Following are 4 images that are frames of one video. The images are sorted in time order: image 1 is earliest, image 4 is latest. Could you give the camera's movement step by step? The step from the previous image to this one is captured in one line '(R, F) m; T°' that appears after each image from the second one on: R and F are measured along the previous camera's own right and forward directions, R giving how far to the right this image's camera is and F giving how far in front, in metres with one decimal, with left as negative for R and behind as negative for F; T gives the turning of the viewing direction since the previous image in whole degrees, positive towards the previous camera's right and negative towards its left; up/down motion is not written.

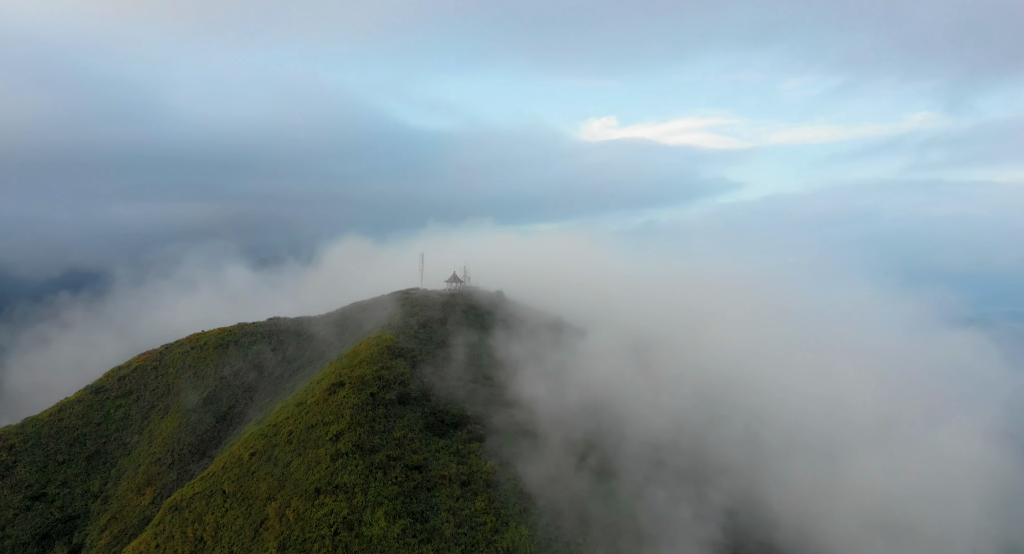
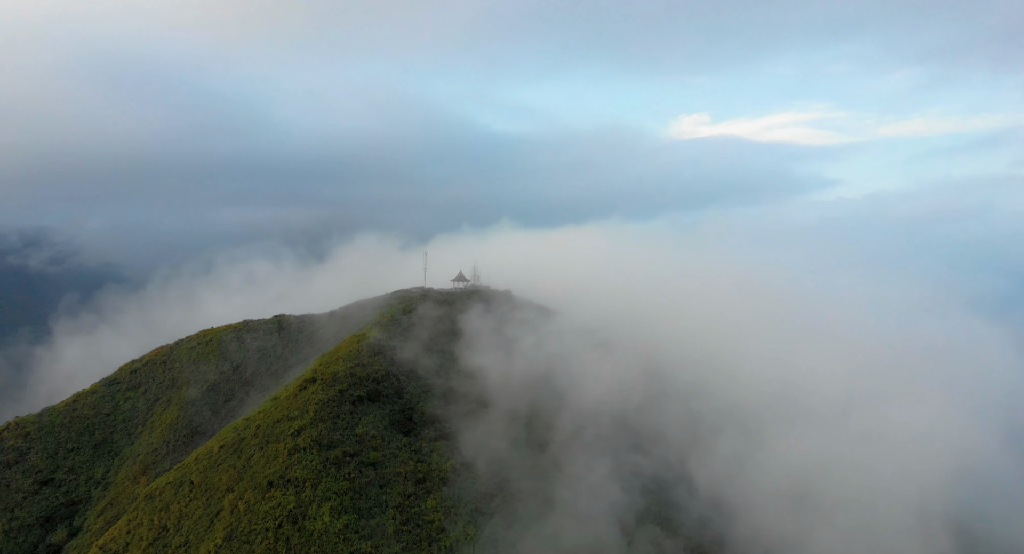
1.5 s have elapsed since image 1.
(+7.8, +0.9) m; -4°
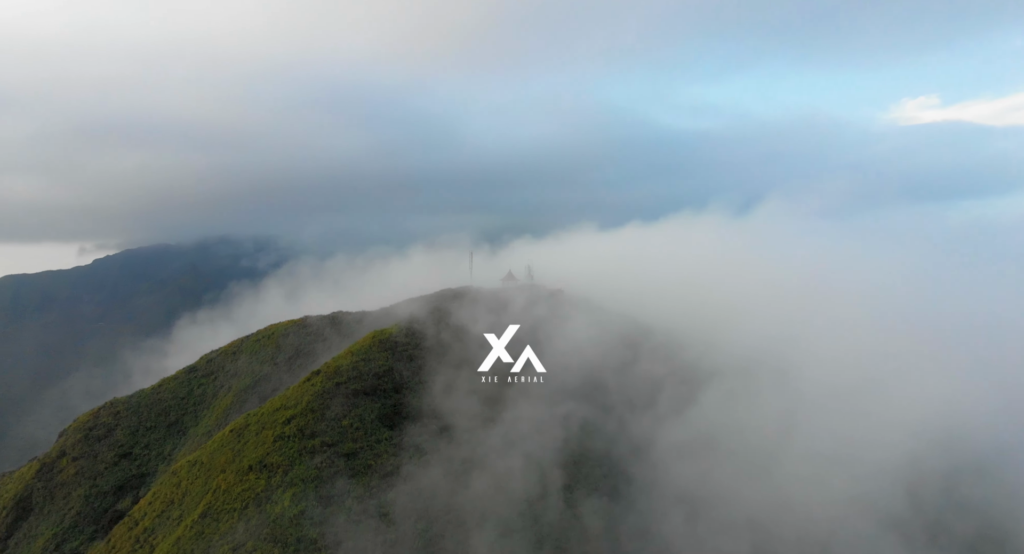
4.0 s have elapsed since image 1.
(+13.2, +1.7) m; -11°
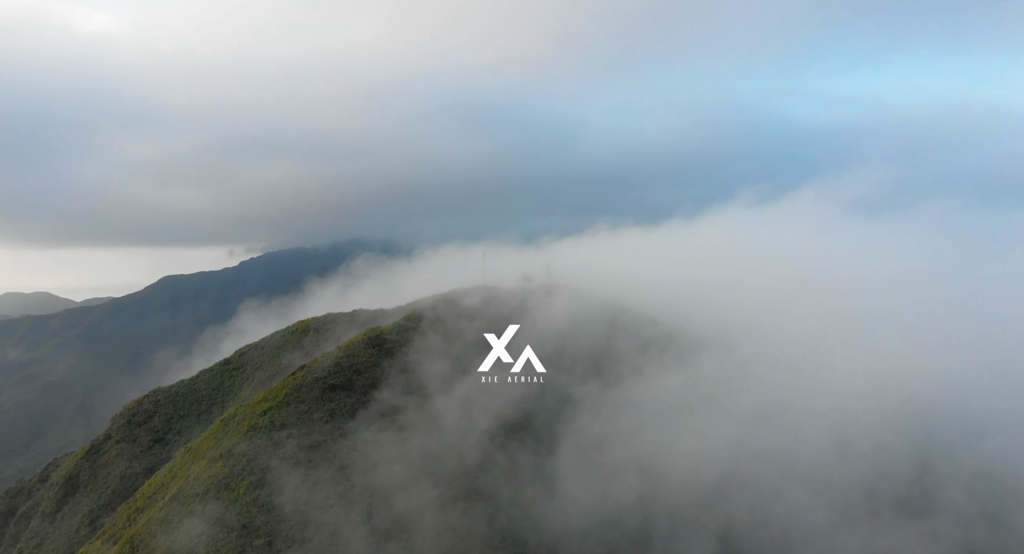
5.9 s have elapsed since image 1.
(+10.8, +0.8) m; -7°
